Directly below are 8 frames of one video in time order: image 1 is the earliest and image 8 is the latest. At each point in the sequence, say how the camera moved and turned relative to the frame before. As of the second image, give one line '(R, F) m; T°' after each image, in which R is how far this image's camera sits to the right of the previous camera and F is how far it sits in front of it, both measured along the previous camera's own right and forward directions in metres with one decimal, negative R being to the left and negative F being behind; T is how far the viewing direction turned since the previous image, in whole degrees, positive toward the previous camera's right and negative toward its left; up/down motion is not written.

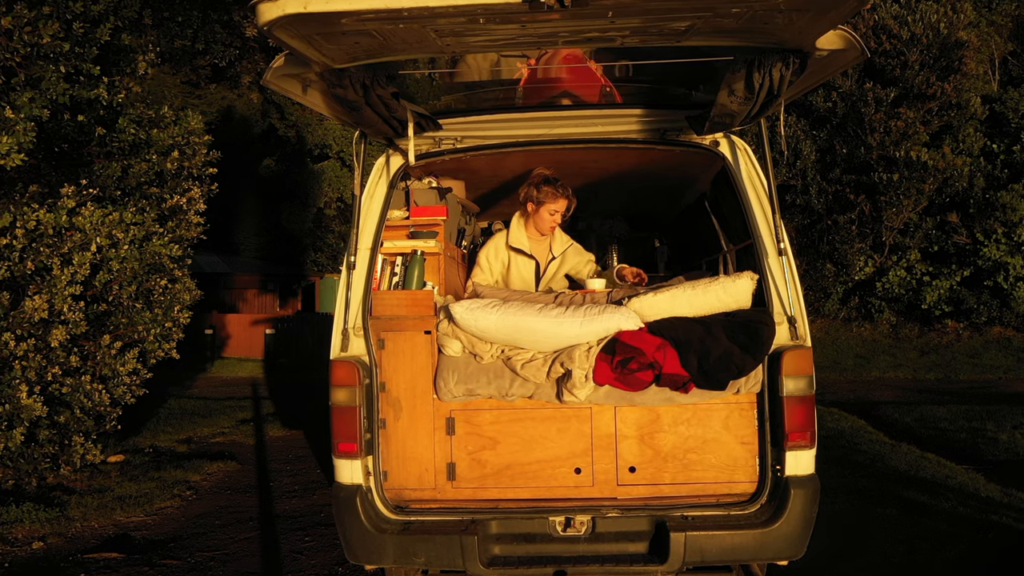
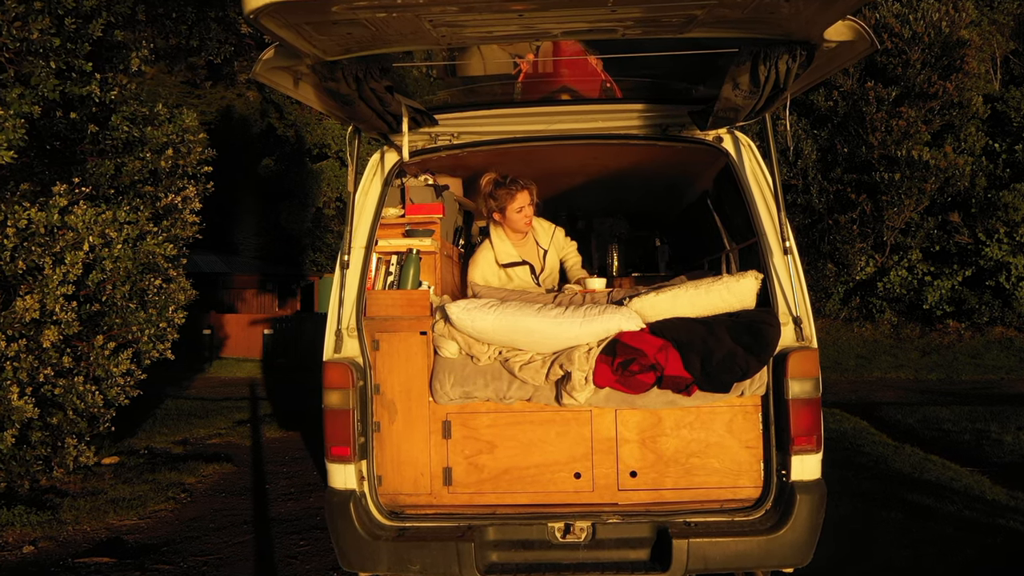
(0.0, +0.1) m; 0°
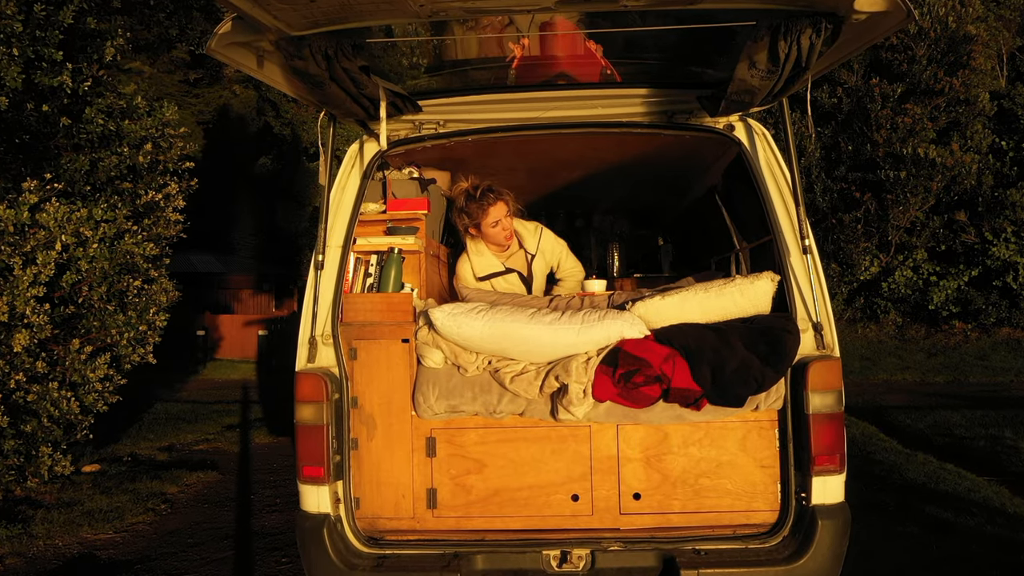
(0.0, +0.3) m; 0°
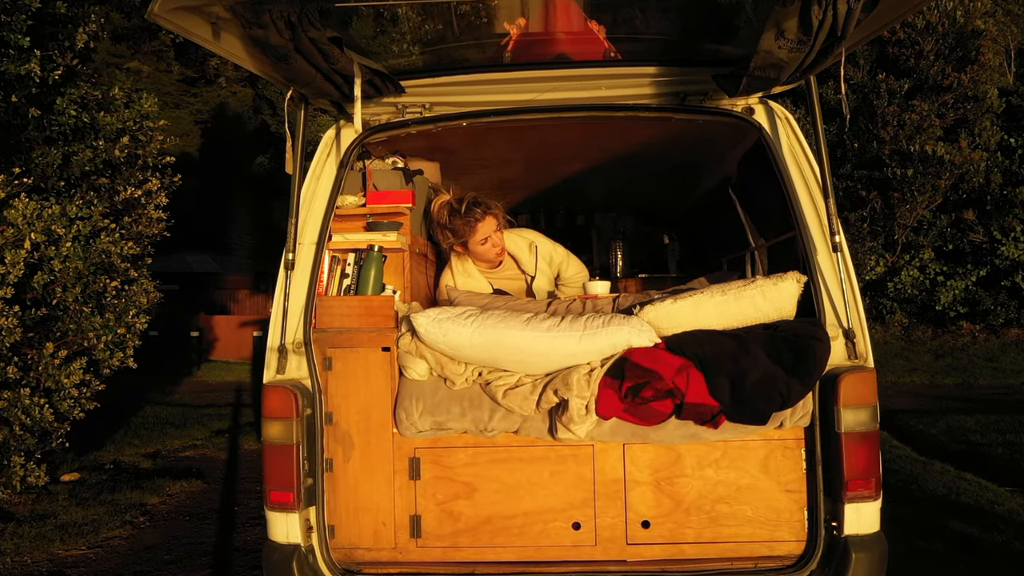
(0.0, +0.3) m; 0°
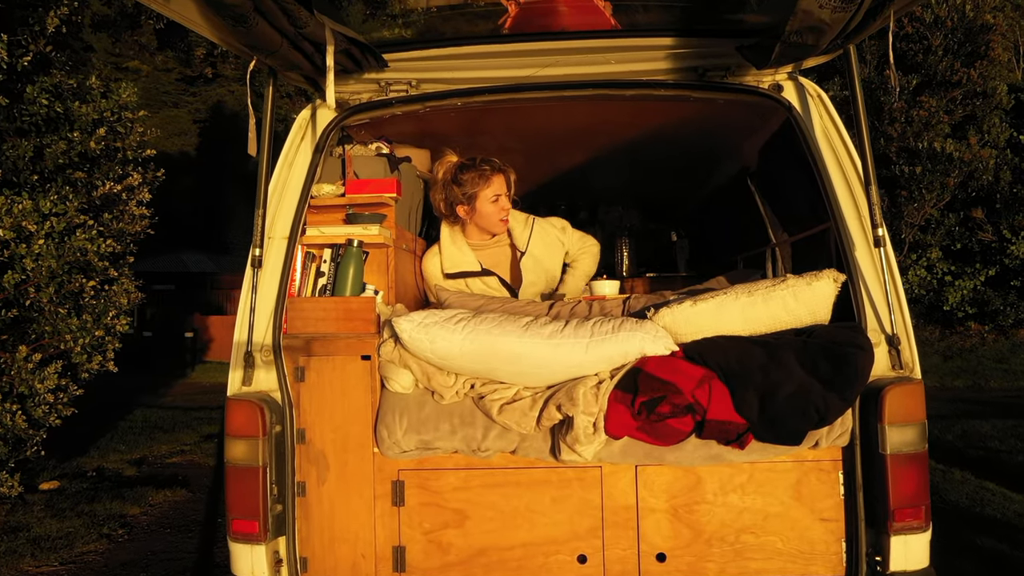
(0.0, +0.3) m; 0°
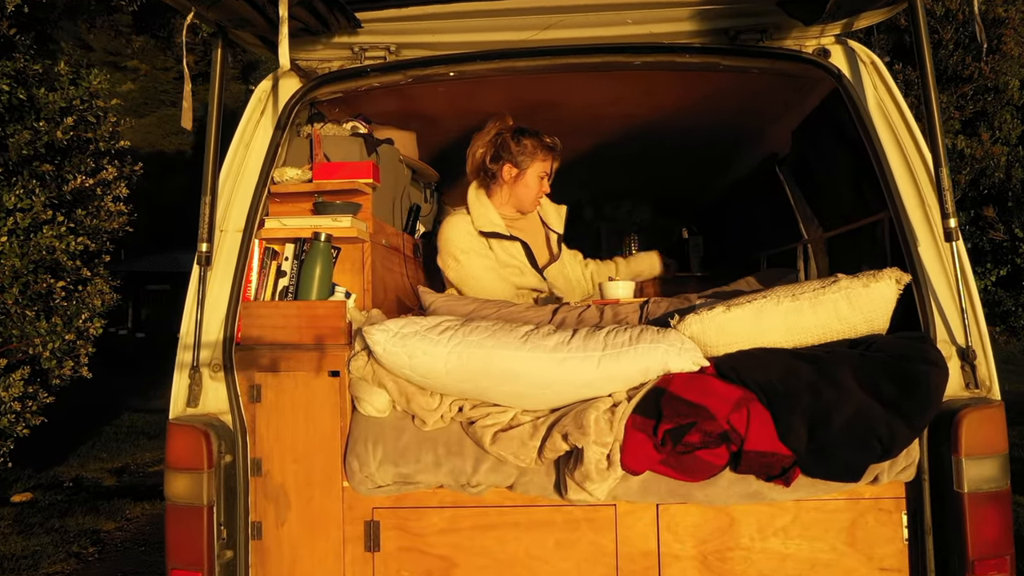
(0.0, +0.4) m; 0°
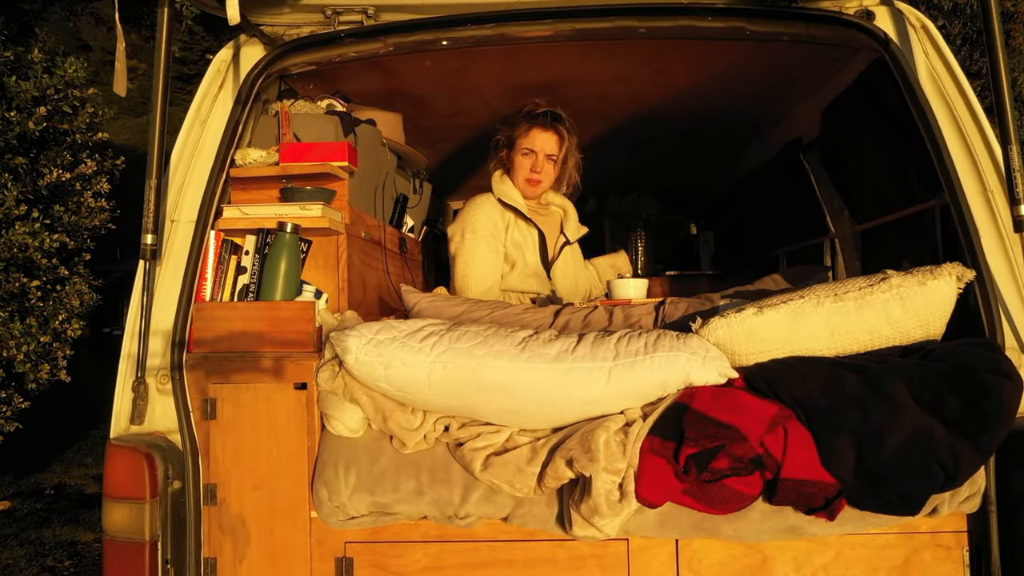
(0.0, +0.3) m; 0°
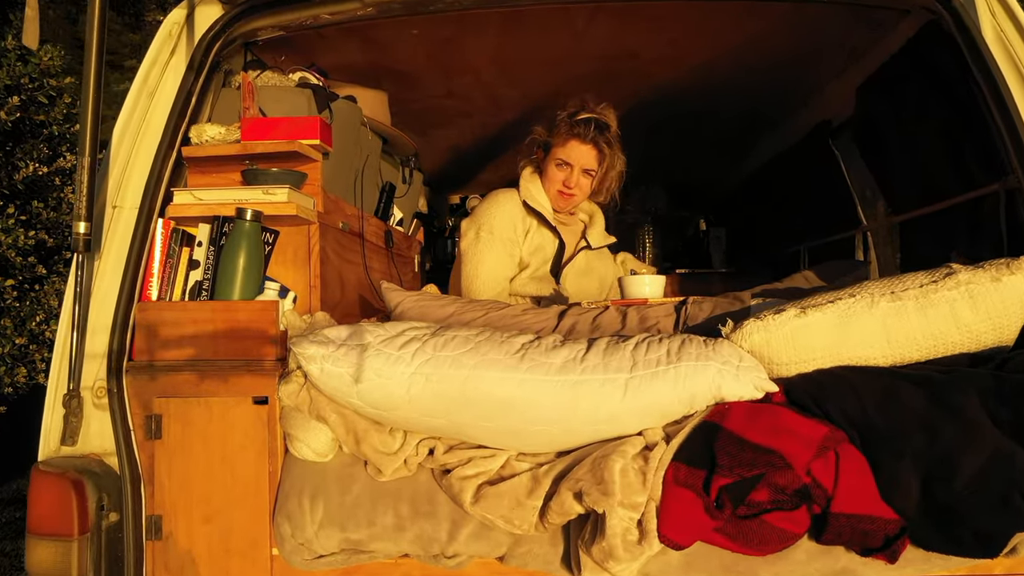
(0.0, +0.3) m; 0°
